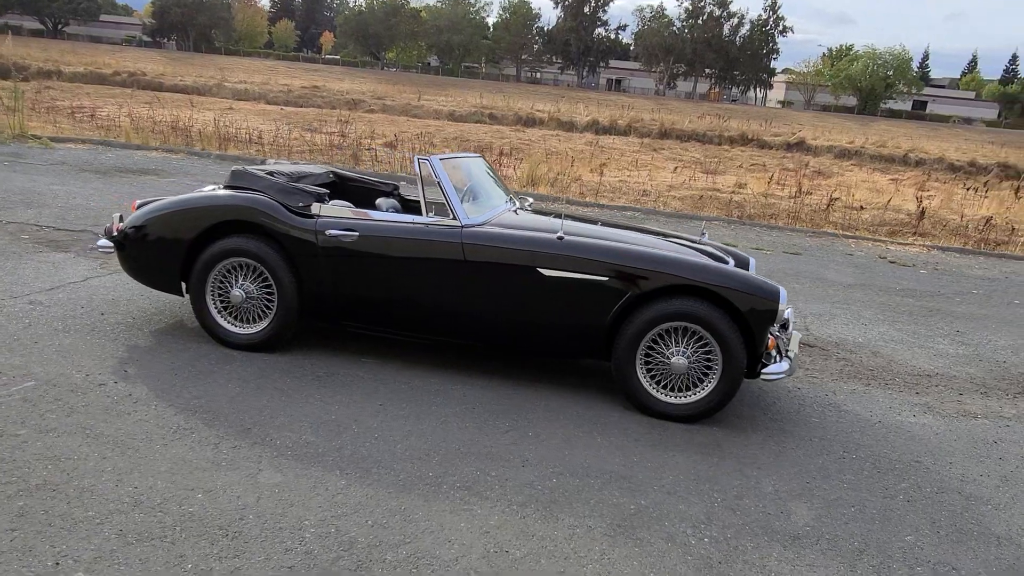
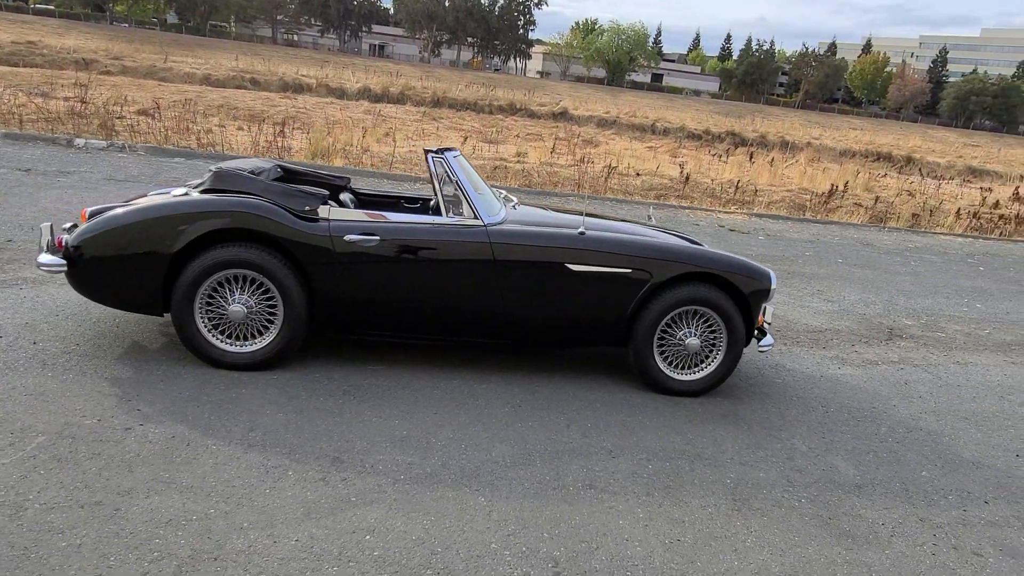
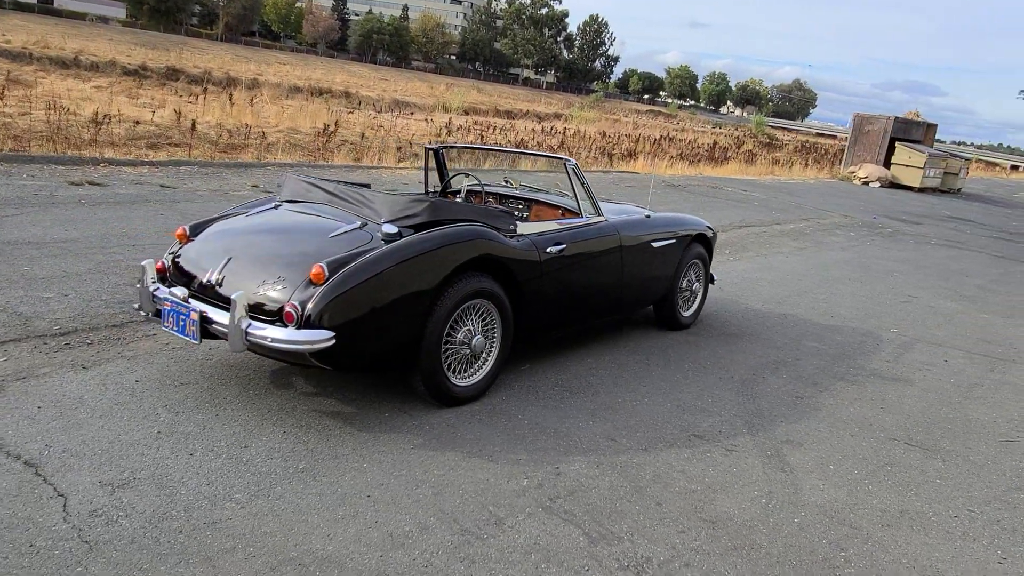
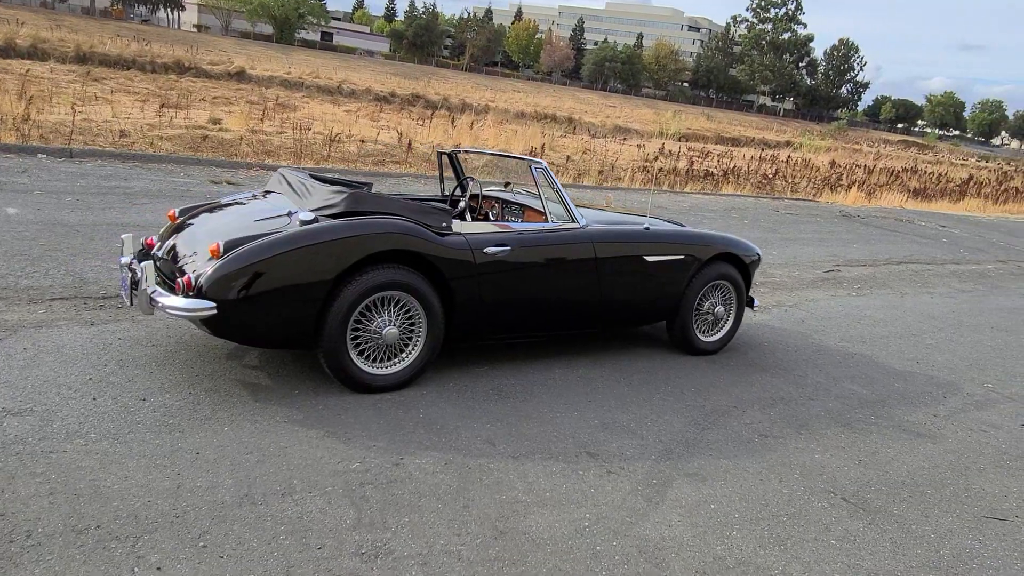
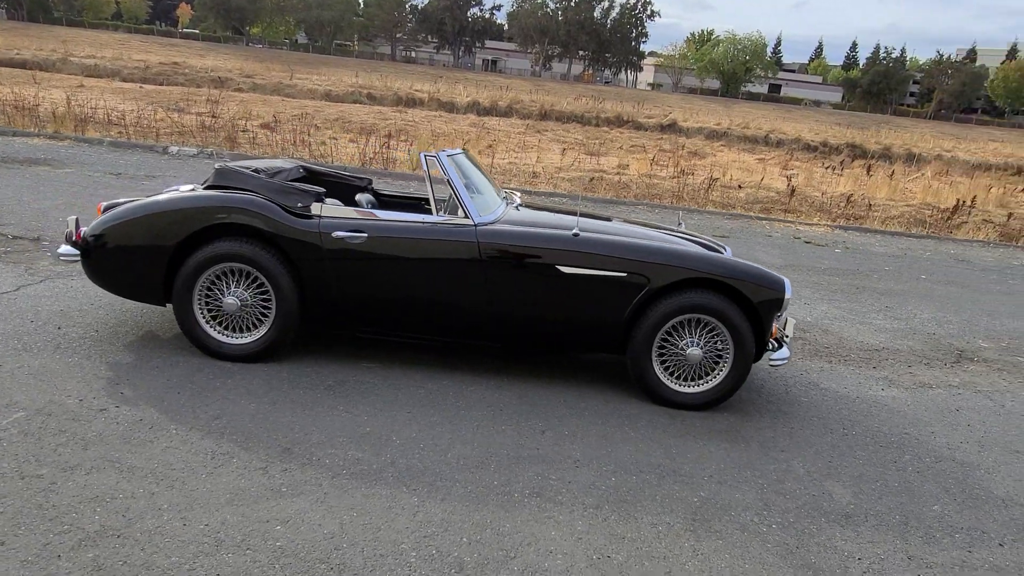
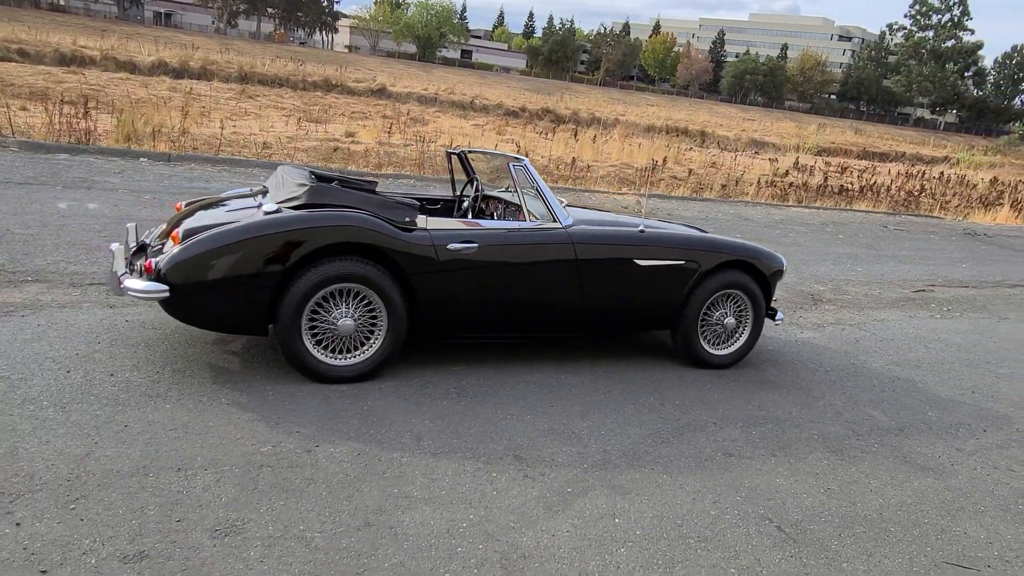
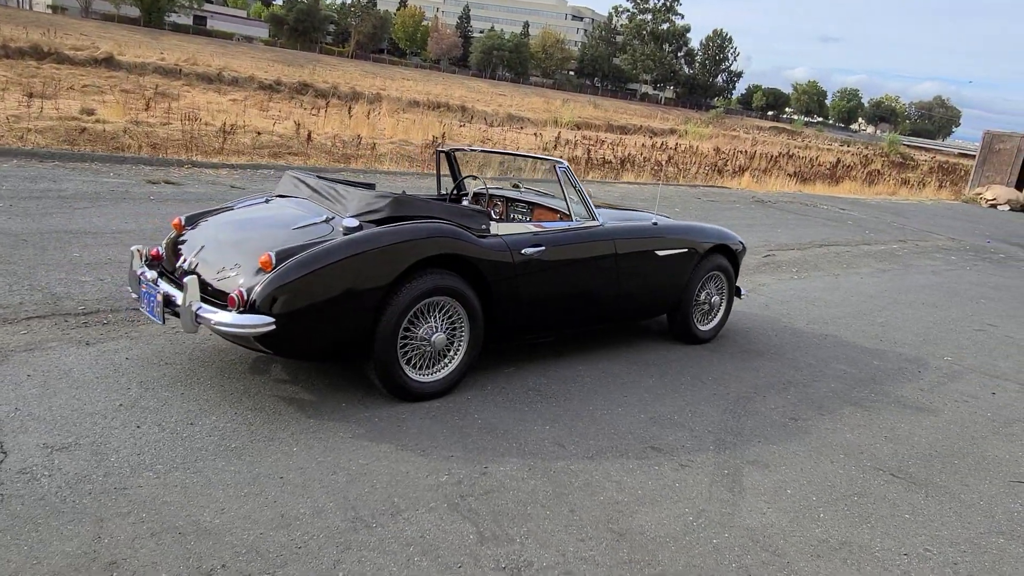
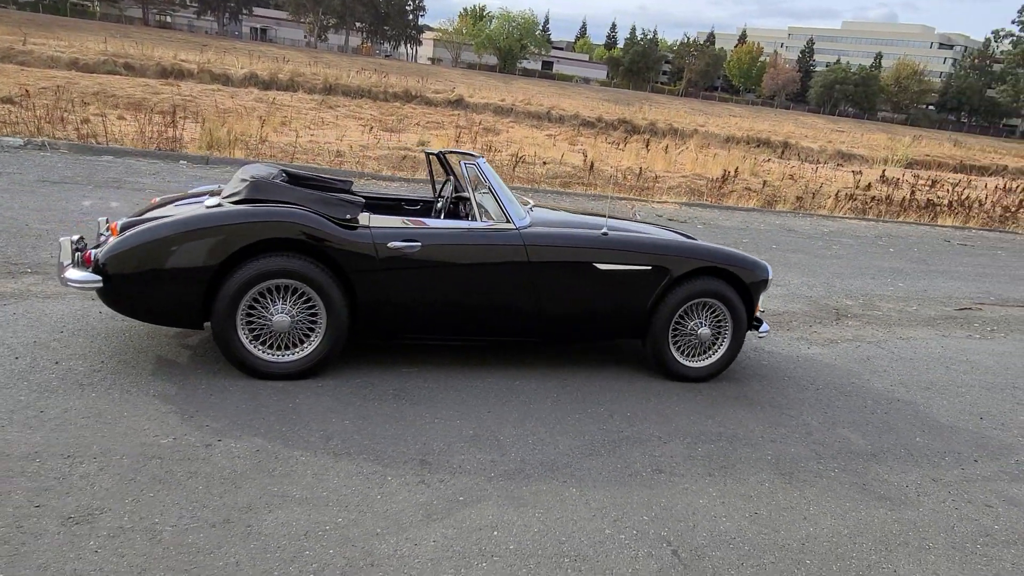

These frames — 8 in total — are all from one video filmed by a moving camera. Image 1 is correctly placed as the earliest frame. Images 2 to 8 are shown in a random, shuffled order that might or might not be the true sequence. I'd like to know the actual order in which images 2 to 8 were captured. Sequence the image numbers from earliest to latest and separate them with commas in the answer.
5, 2, 8, 6, 4, 7, 3
